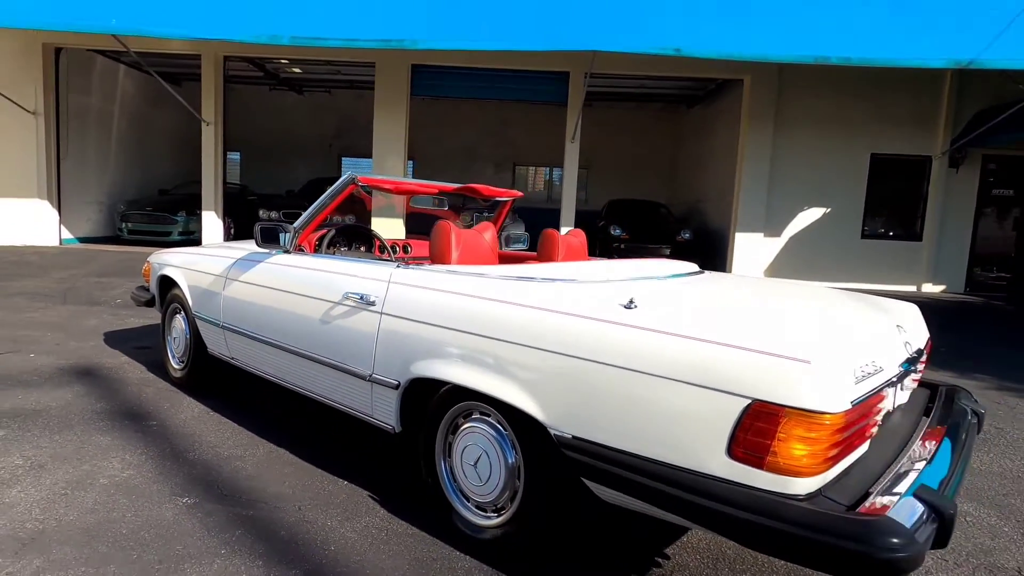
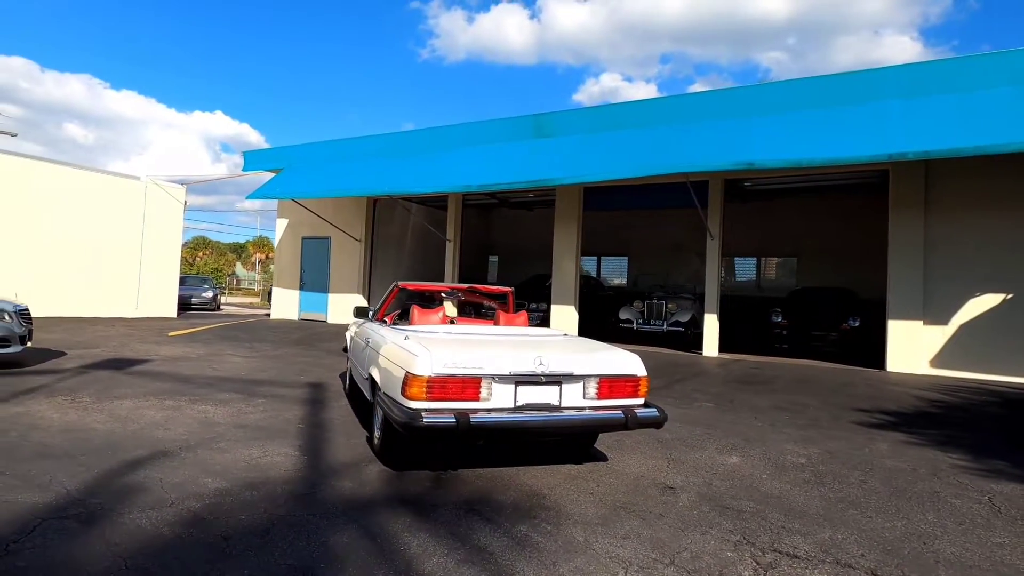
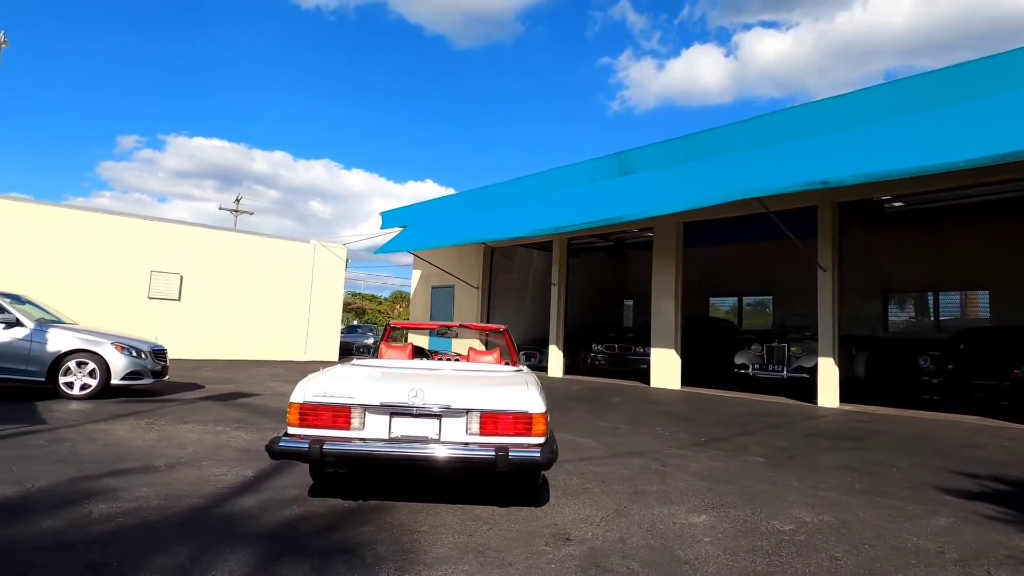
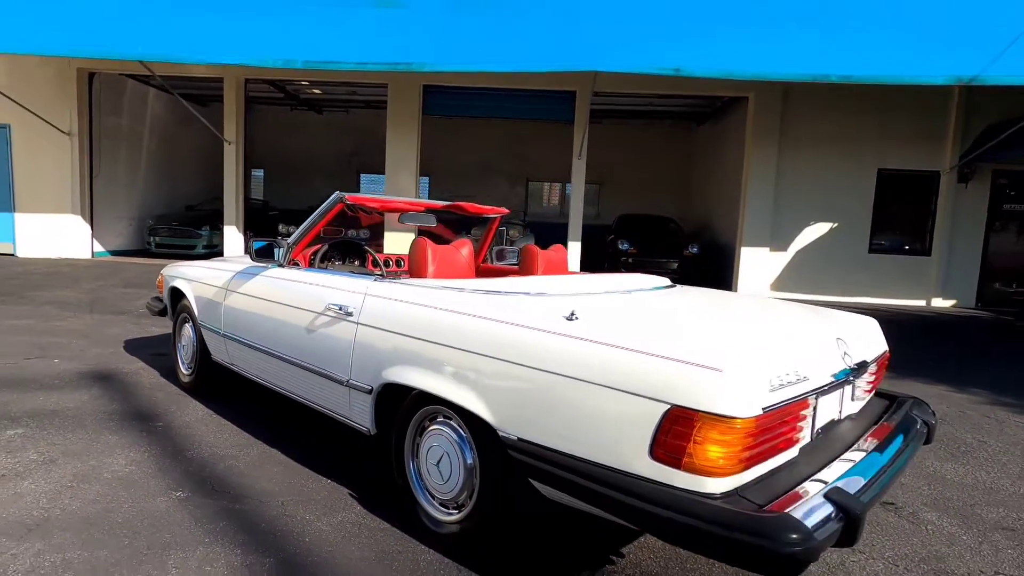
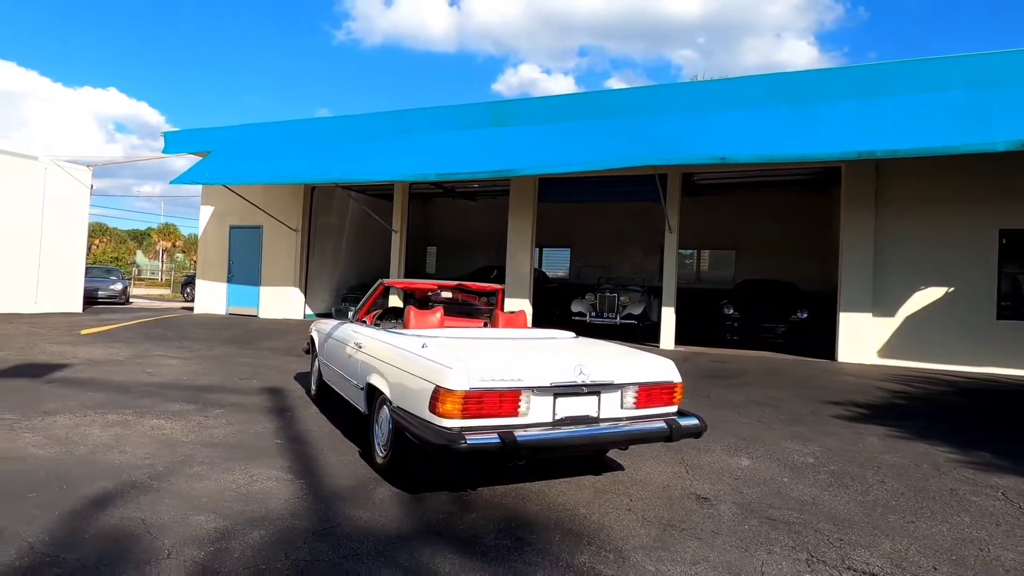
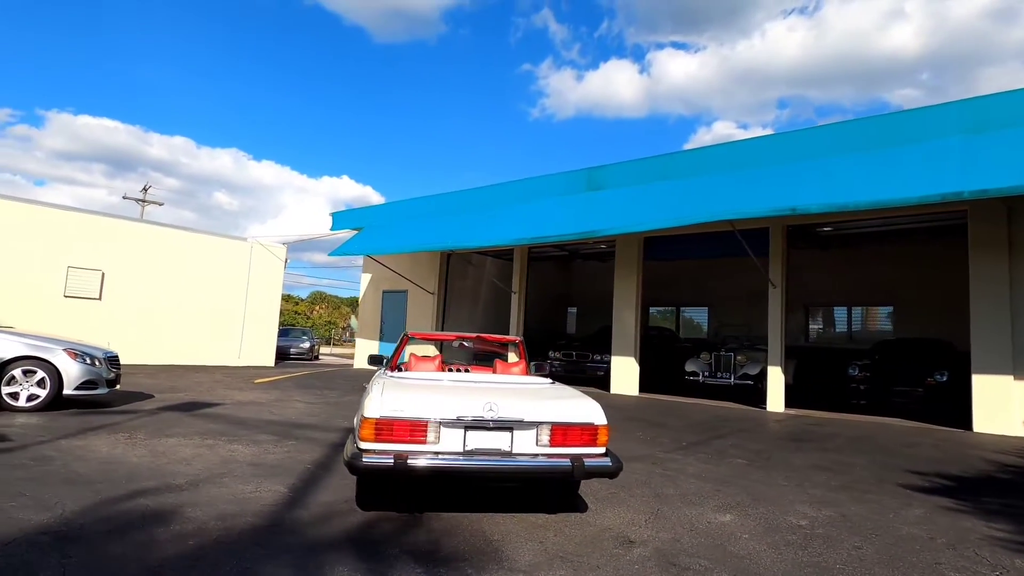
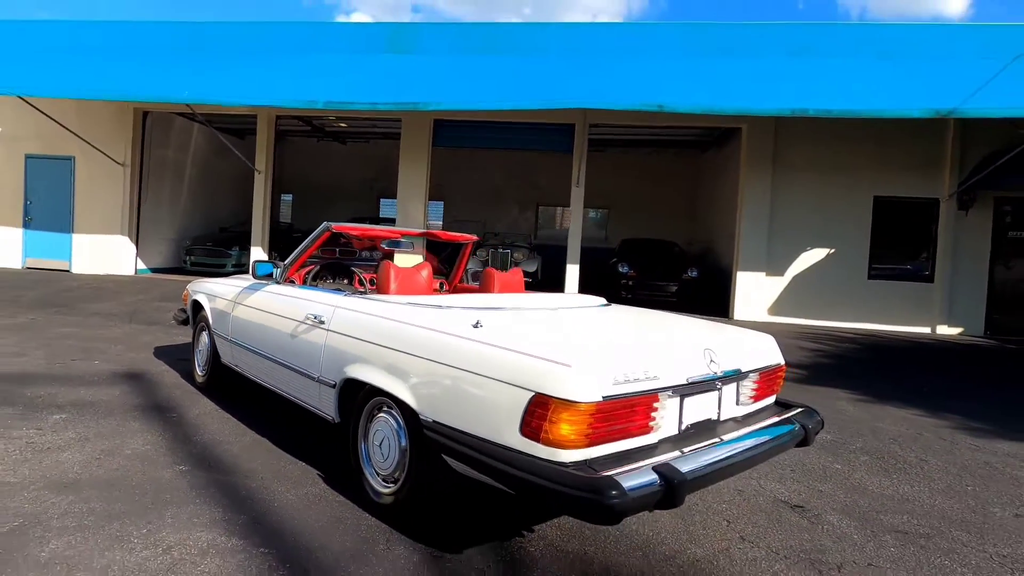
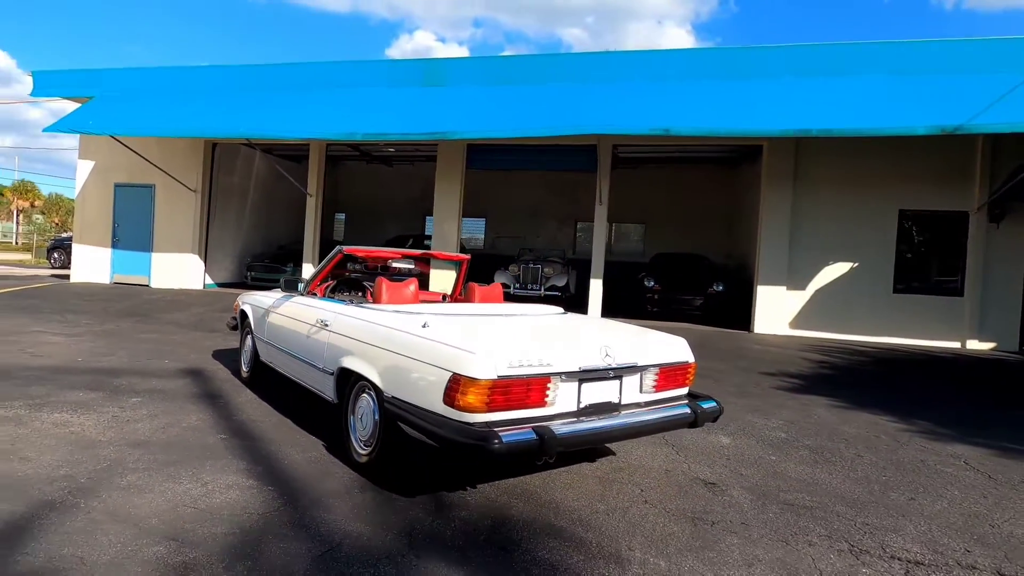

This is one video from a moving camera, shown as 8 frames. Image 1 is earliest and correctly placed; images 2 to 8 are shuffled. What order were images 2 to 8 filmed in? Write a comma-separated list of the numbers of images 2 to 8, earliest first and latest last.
4, 7, 8, 5, 2, 6, 3
